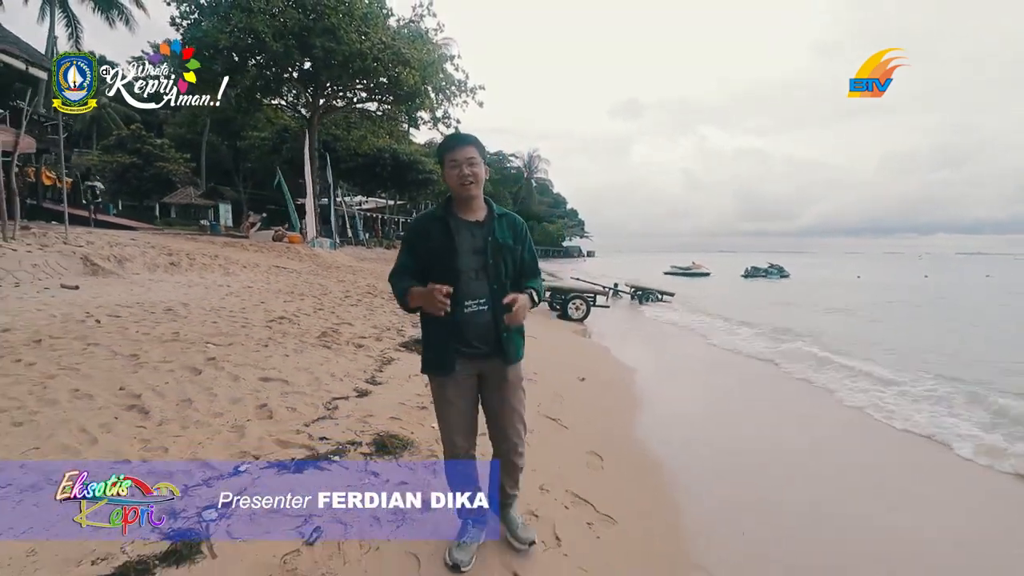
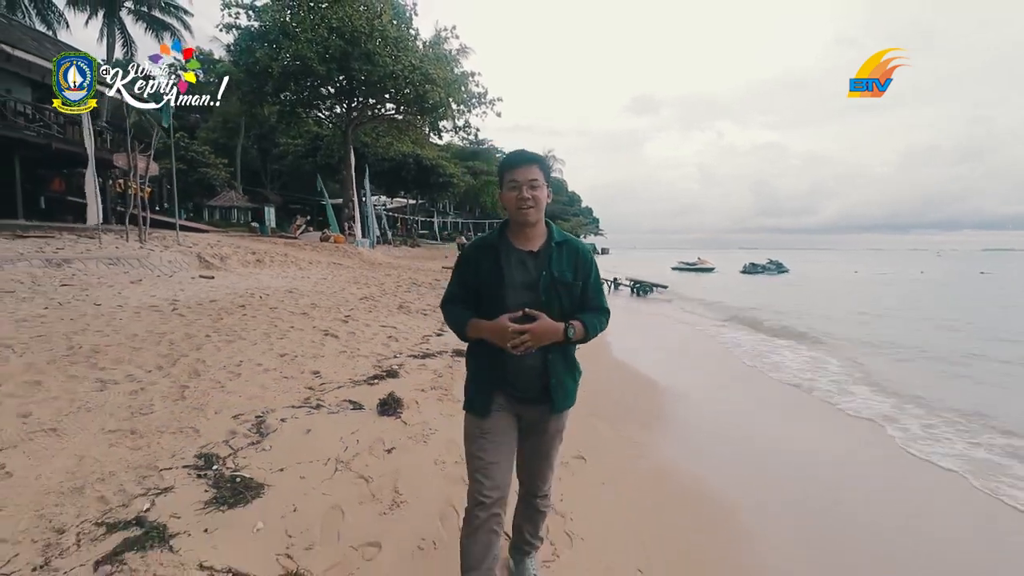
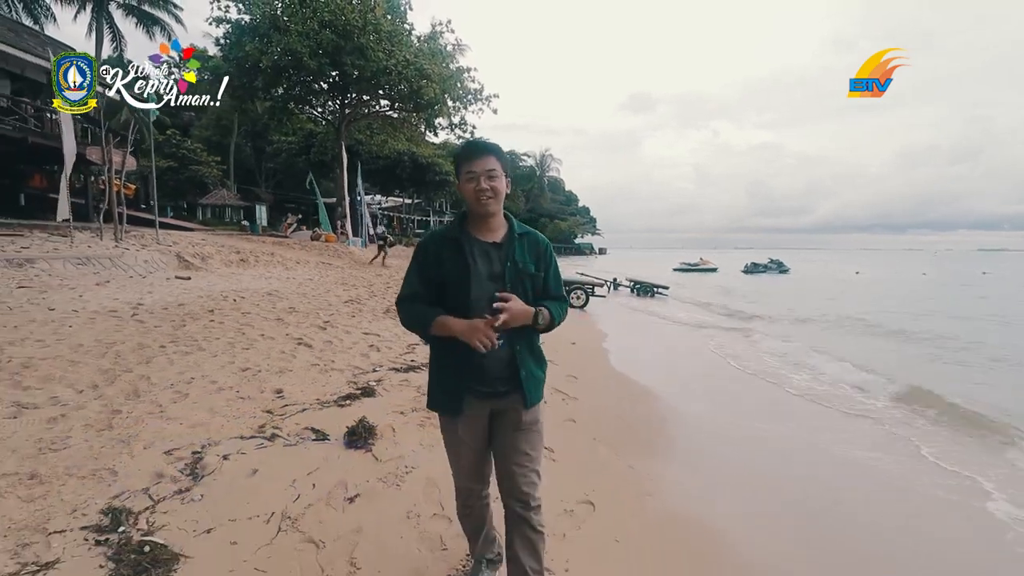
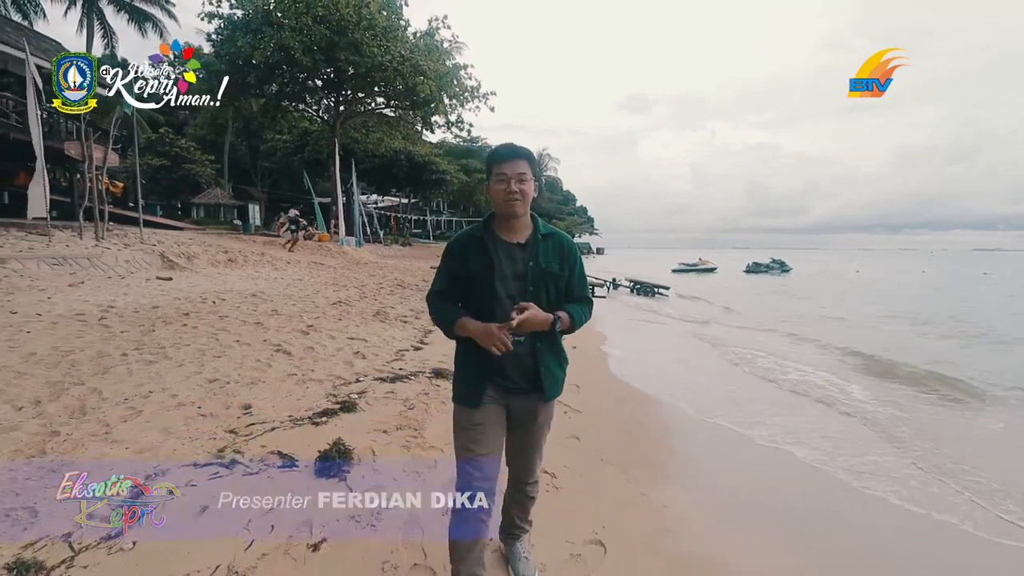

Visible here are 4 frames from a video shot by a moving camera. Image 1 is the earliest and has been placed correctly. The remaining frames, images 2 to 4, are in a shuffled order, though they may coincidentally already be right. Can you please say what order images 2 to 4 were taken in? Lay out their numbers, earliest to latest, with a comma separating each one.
4, 3, 2
